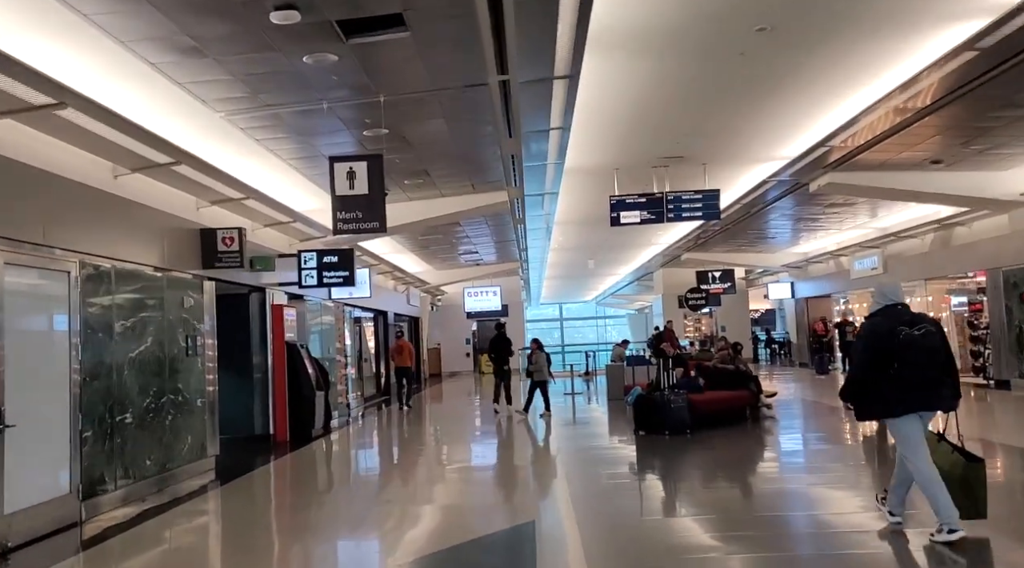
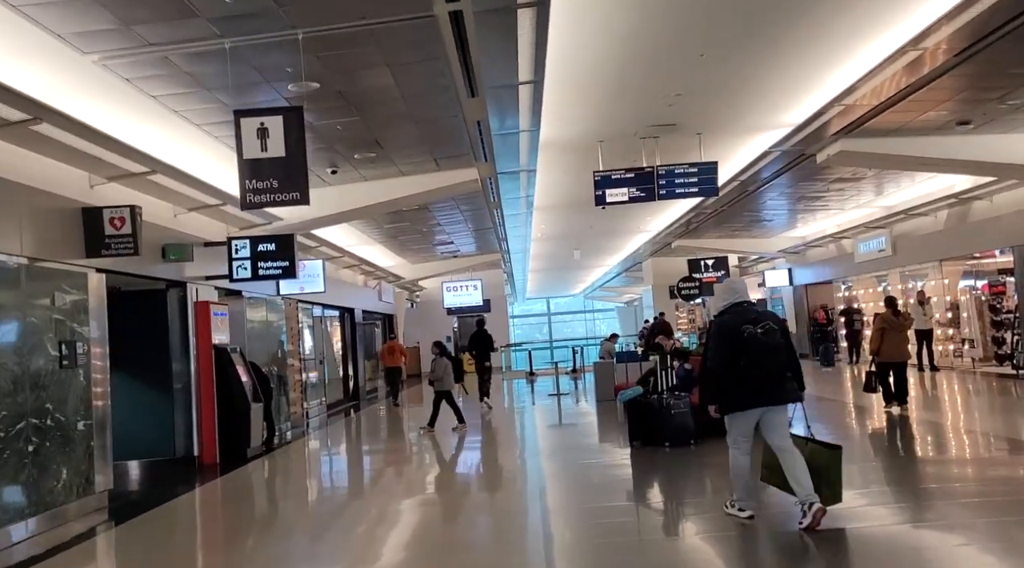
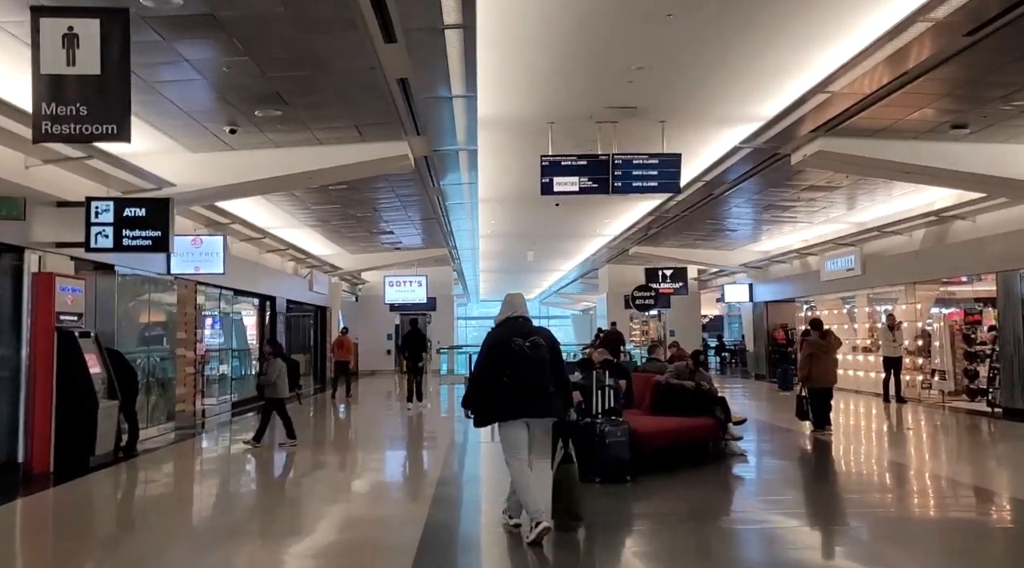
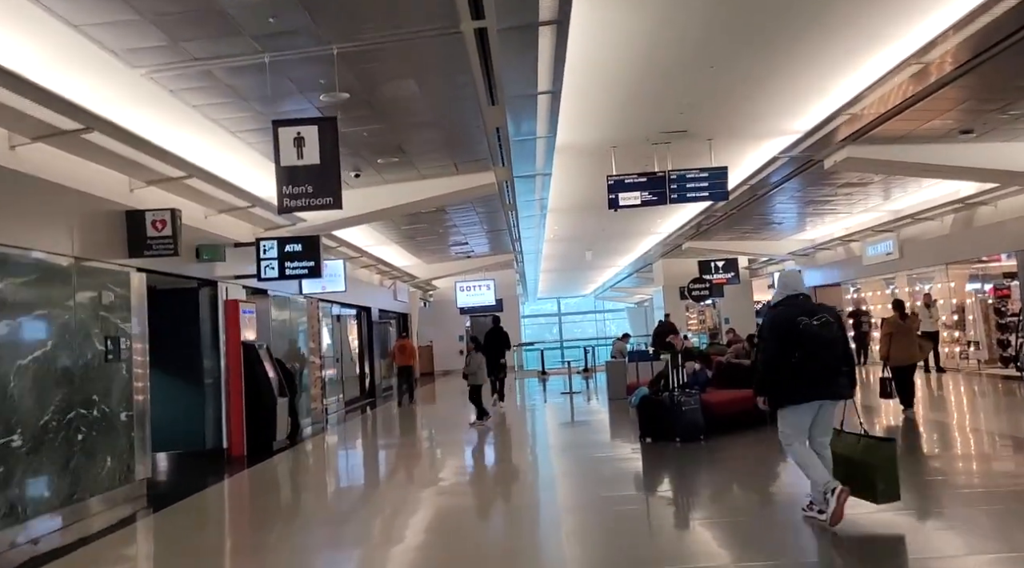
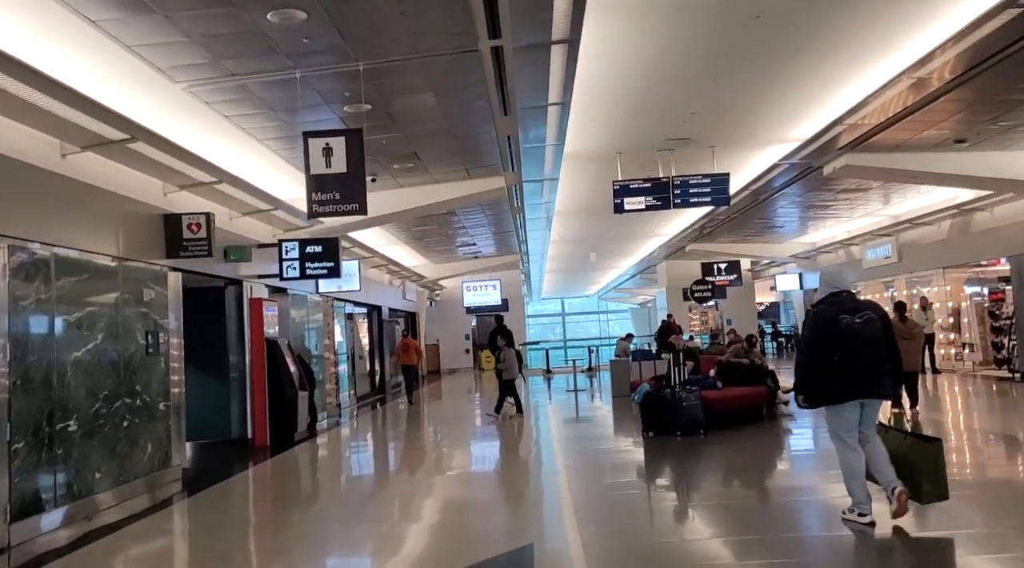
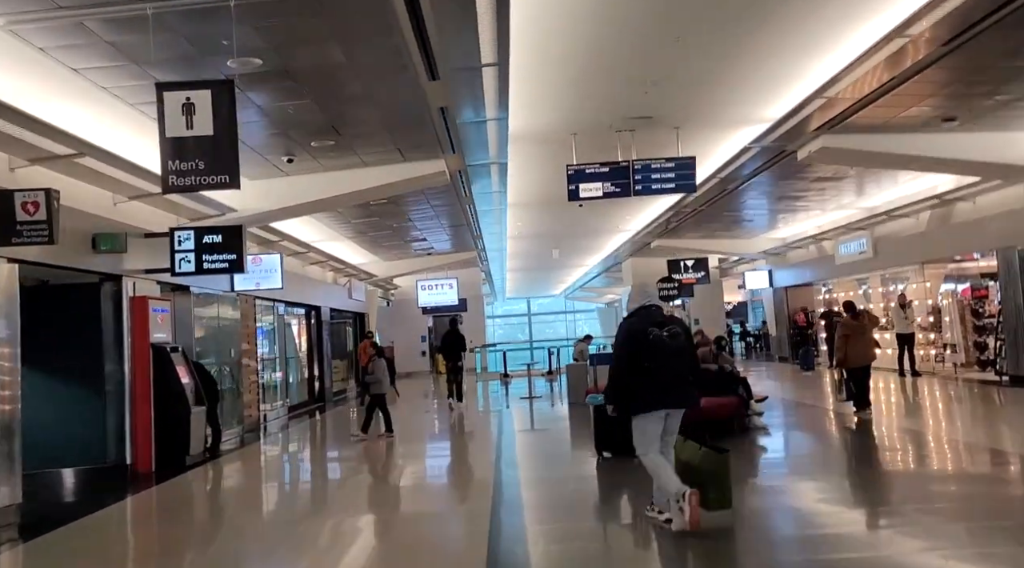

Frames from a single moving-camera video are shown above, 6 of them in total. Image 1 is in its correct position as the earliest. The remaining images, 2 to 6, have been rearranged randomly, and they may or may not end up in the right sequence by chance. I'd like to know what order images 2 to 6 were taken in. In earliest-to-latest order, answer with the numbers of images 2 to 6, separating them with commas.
5, 4, 2, 6, 3
